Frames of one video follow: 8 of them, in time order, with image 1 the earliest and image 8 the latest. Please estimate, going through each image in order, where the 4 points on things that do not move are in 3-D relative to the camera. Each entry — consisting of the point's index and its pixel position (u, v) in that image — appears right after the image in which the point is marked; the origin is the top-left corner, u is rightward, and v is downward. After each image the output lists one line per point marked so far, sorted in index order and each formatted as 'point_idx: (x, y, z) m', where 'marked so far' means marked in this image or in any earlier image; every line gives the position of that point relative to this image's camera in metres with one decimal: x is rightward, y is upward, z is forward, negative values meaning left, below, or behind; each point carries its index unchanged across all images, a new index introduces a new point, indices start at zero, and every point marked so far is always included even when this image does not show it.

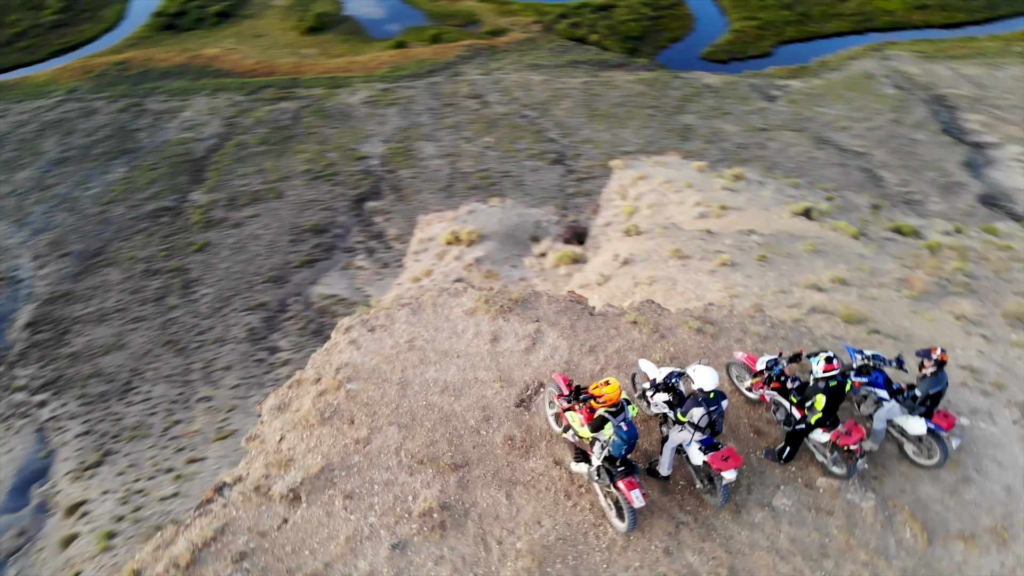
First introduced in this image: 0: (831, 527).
0: (+2.8, -2.0, +7.0) m
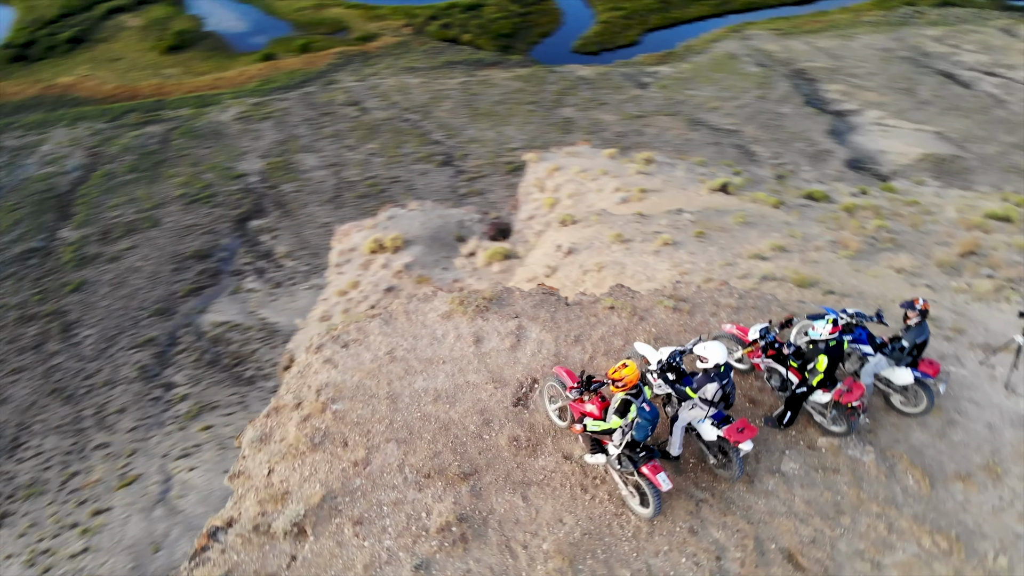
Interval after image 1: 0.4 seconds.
0: (+2.9, -1.7, +7.2) m
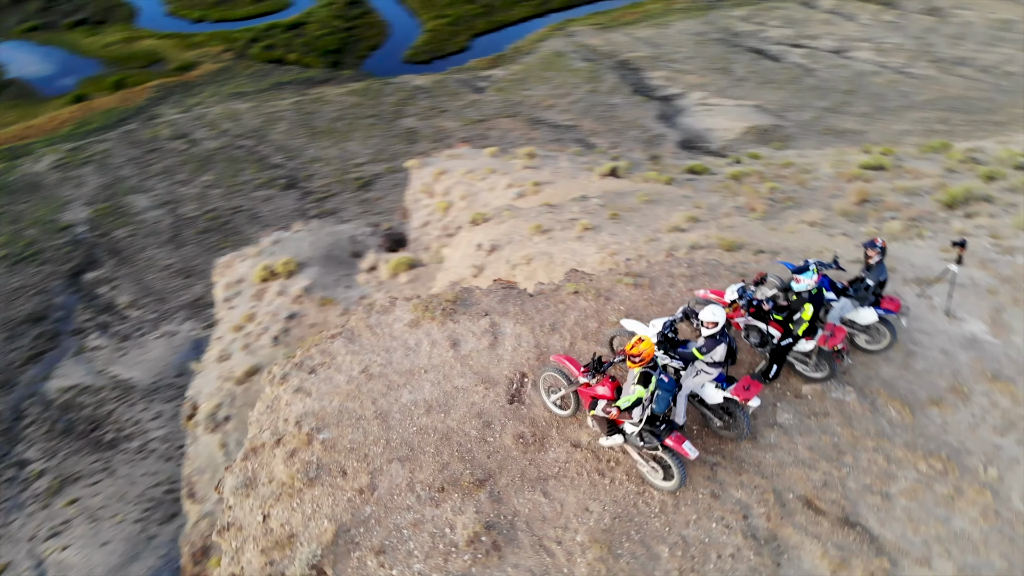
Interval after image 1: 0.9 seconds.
0: (+2.9, -1.2, +7.4) m
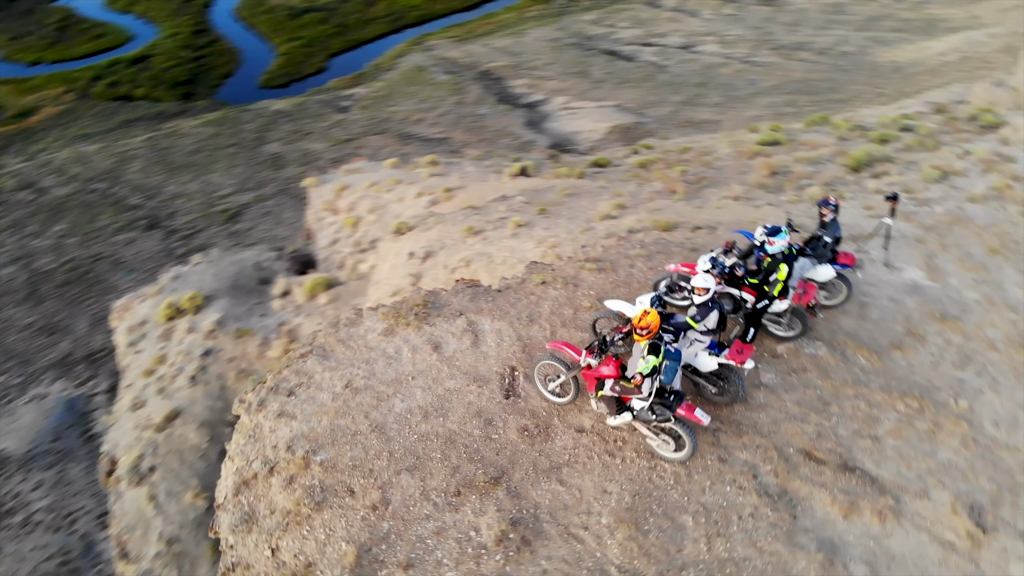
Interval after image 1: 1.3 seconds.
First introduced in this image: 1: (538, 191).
0: (+2.9, -0.8, +7.7) m
1: (+0.5, +1.8, +14.9) m
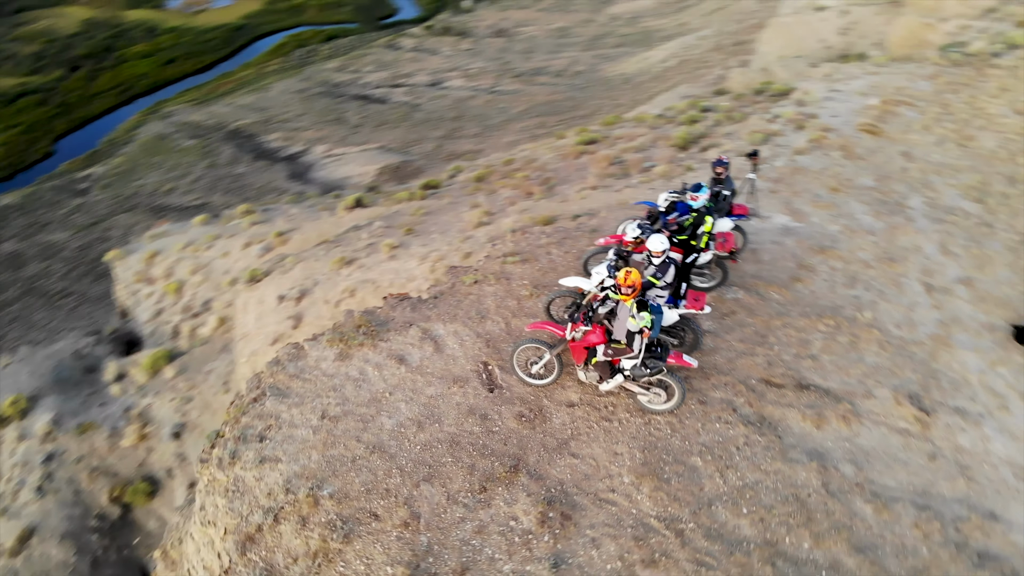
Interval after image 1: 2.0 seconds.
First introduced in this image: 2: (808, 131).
0: (+2.4, -0.3, +8.4) m
1: (-2.2, +1.3, +14.7) m
2: (+4.5, +2.4, +12.8) m
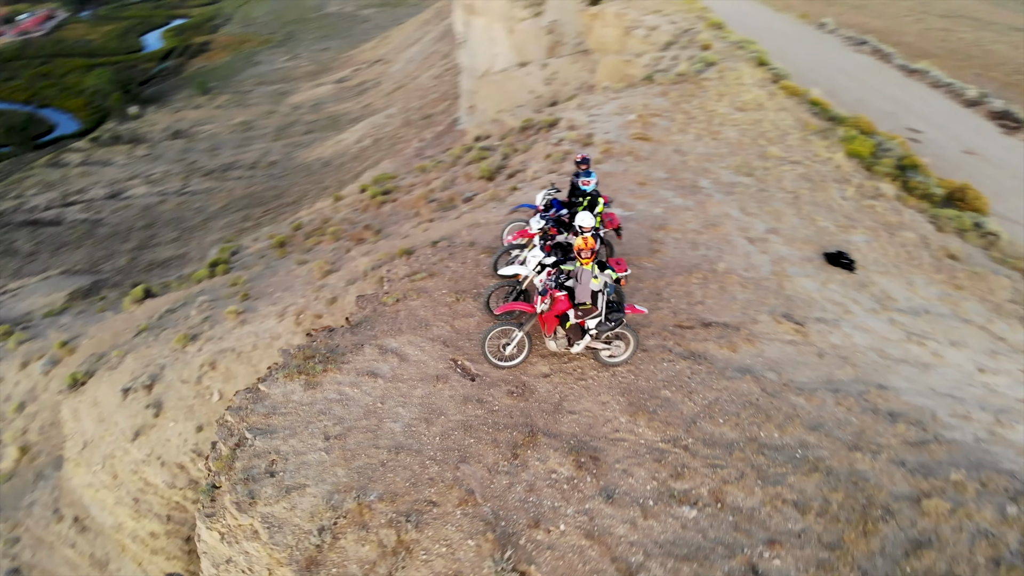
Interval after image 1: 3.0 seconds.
0: (+1.4, 0.0, +9.6) m
1: (-5.2, -0.1, +14.0) m
2: (+1.4, +2.5, +14.6) m
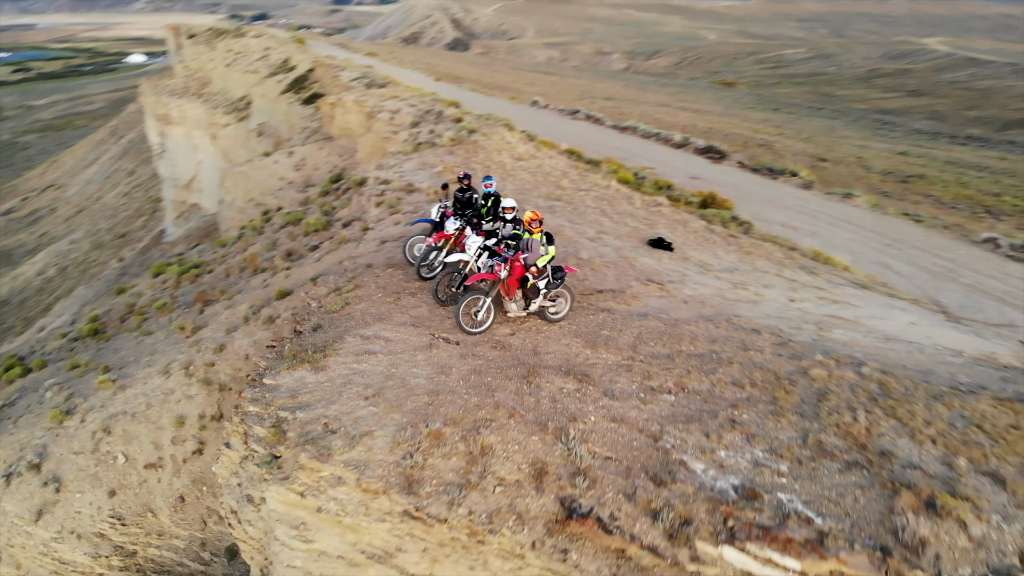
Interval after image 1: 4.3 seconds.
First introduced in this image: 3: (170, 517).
0: (+0.2, +0.2, +11.2) m
1: (-7.3, -1.5, +13.1) m
2: (-1.8, +1.9, +16.1) m
3: (-4.2, -2.8, +10.2) m
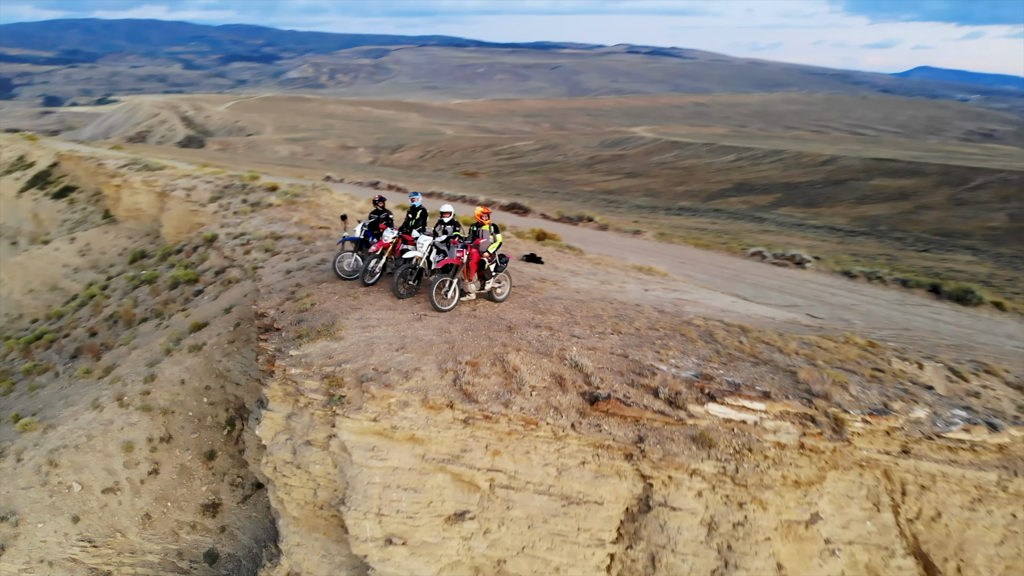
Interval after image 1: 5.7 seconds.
0: (-1.0, +0.1, +12.9) m
1: (-8.6, -2.3, +12.3) m
2: (-4.6, +1.0, +17.1) m
3: (-4.6, -3.1, +10.4) m
